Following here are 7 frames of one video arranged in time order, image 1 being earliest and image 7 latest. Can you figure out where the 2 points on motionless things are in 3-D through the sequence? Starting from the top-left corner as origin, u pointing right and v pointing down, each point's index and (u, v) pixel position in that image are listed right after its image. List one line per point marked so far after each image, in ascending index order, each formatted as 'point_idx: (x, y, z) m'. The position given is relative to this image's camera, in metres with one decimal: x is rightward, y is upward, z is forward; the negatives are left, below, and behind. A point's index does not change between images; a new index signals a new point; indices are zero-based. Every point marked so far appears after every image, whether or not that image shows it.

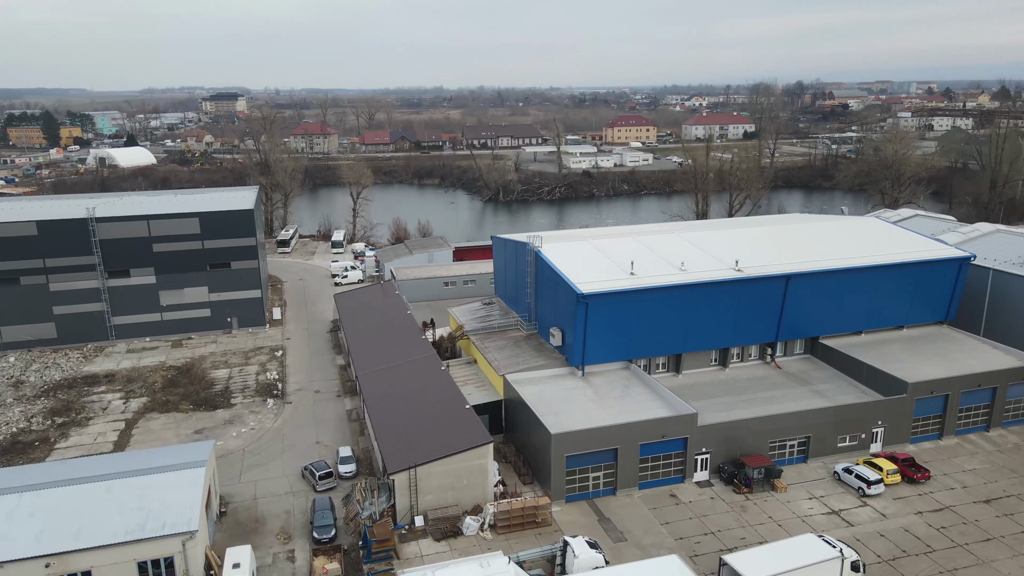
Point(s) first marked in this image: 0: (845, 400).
0: (+7.7, -2.6, +17.1) m
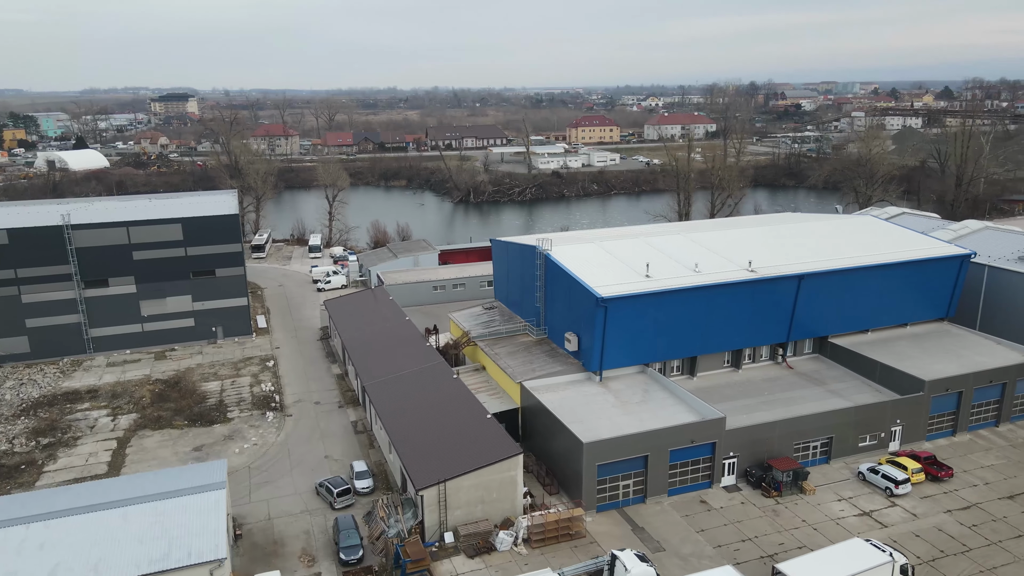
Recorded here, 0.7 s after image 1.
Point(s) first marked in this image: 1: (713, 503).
0: (+8.1, -2.6, +17.1) m
1: (+4.0, -4.3, +14.7) m
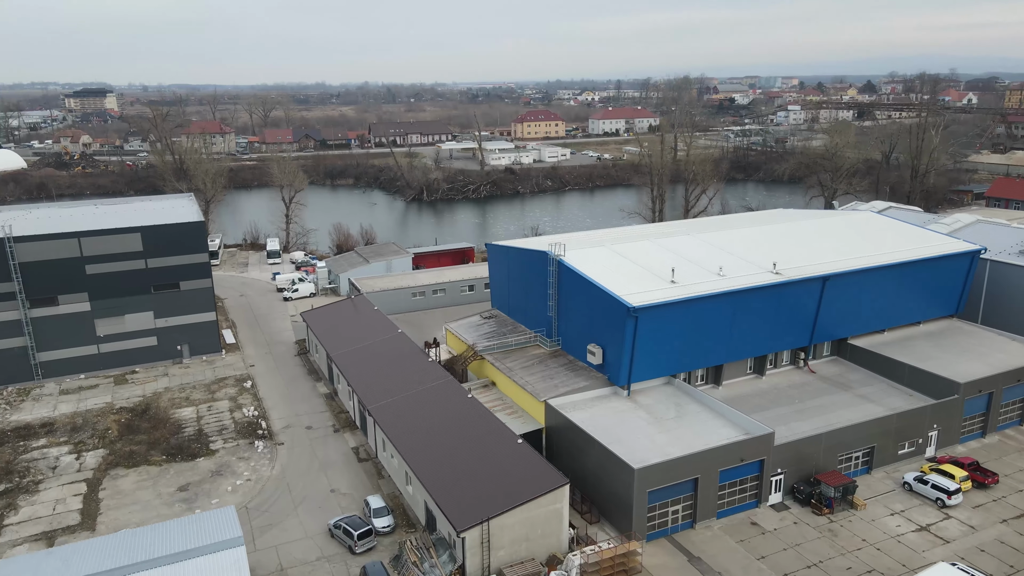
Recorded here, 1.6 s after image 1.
0: (+8.6, -2.6, +16.5) m
1: (+4.7, -4.4, +13.8) m
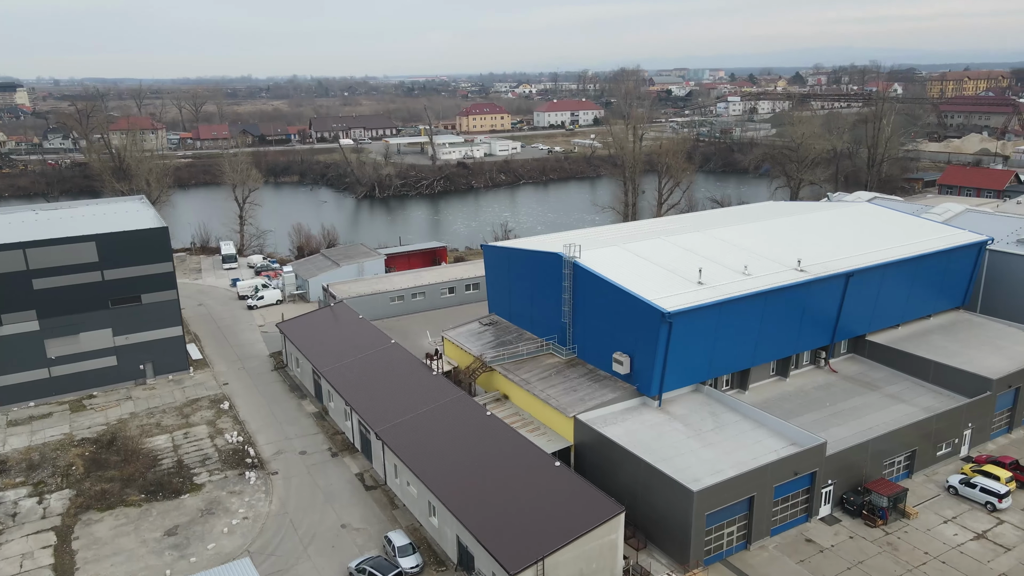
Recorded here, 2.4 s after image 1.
0: (+9.0, -2.5, +16.0) m
1: (+5.5, -4.5, +13.0) m
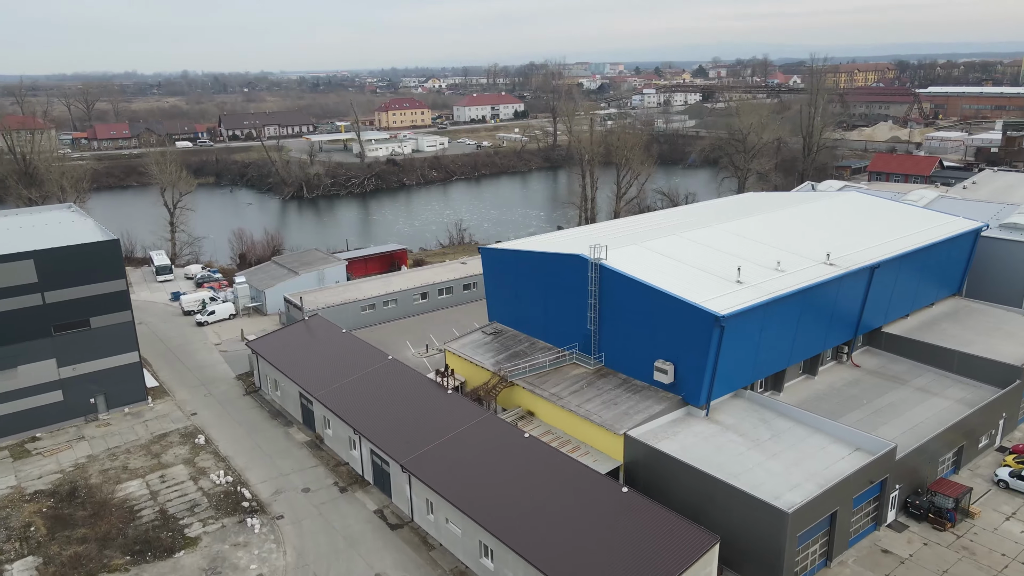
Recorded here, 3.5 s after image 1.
0: (+9.5, -2.3, +15.7) m
1: (+6.5, -4.4, +12.4) m
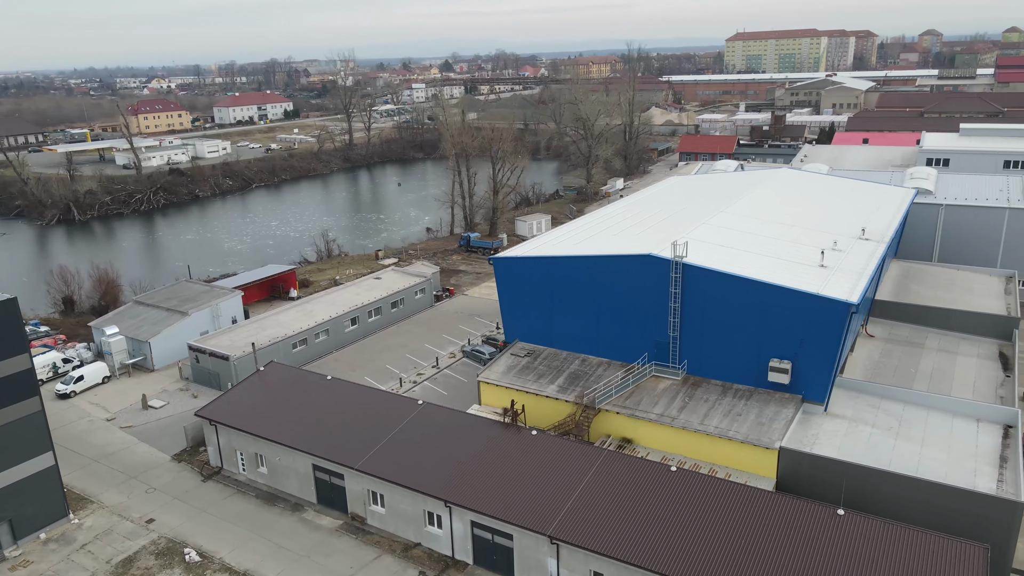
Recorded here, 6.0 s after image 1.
0: (+10.5, -1.4, +16.7) m
1: (+8.9, -3.8, +12.6) m
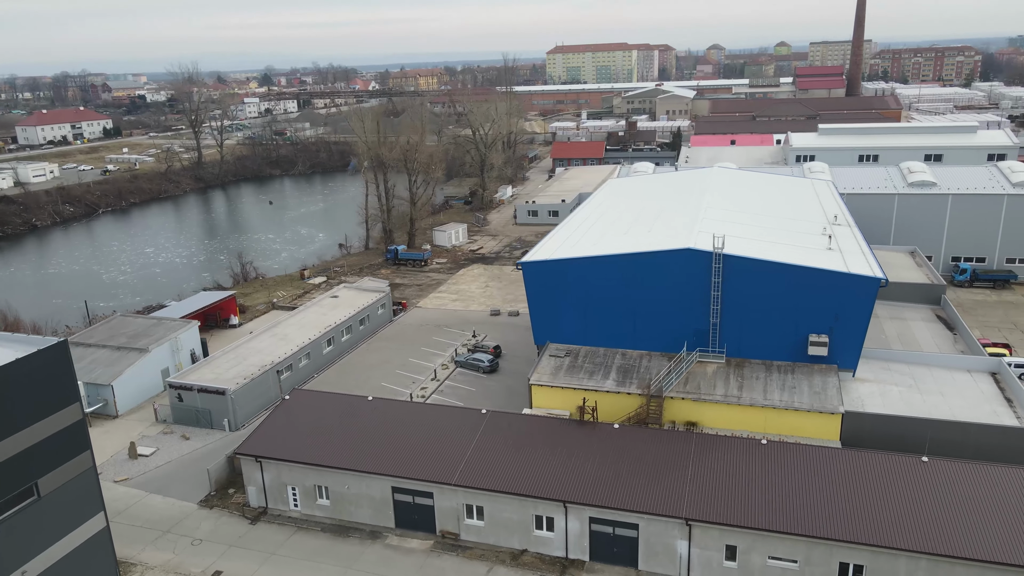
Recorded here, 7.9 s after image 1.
0: (+10.7, -0.7, +19.4) m
1: (+10.4, -3.1, +15.0) m
